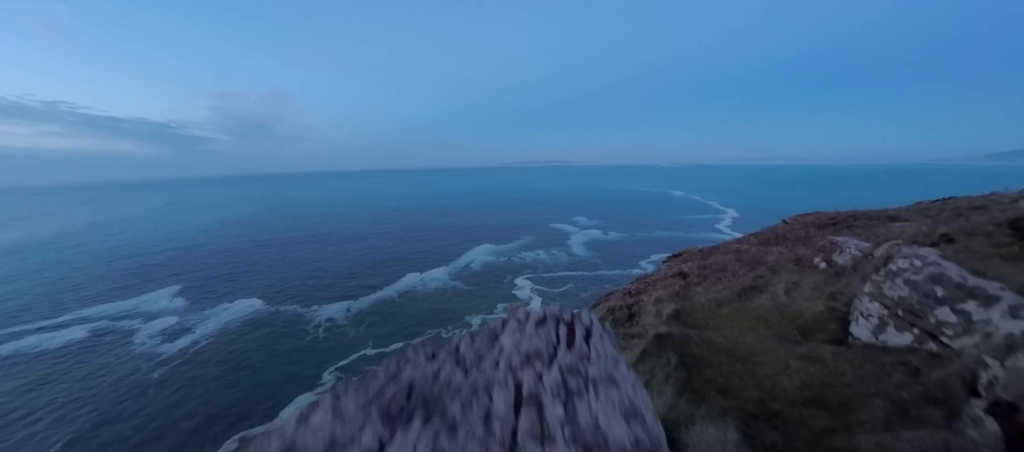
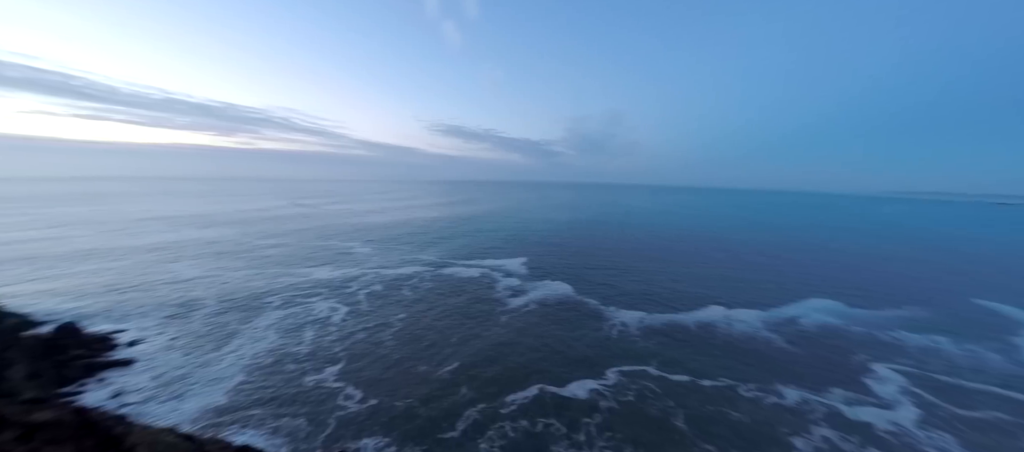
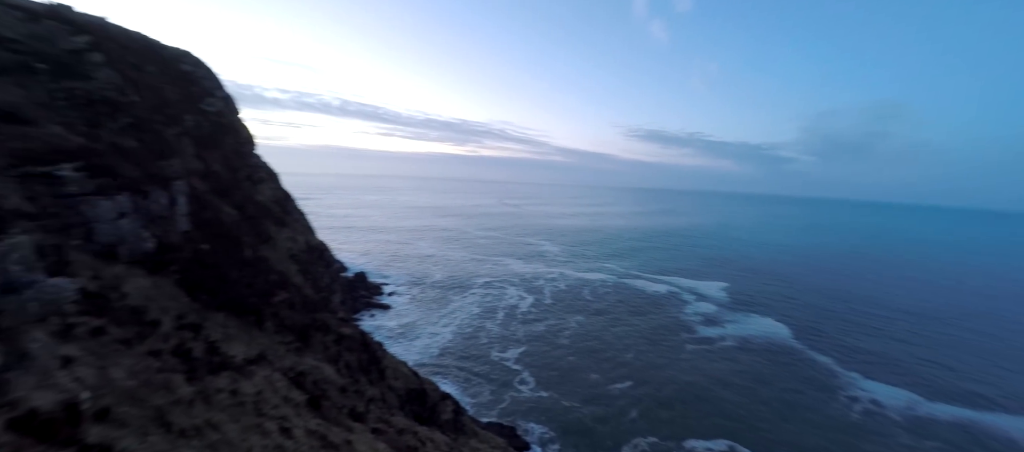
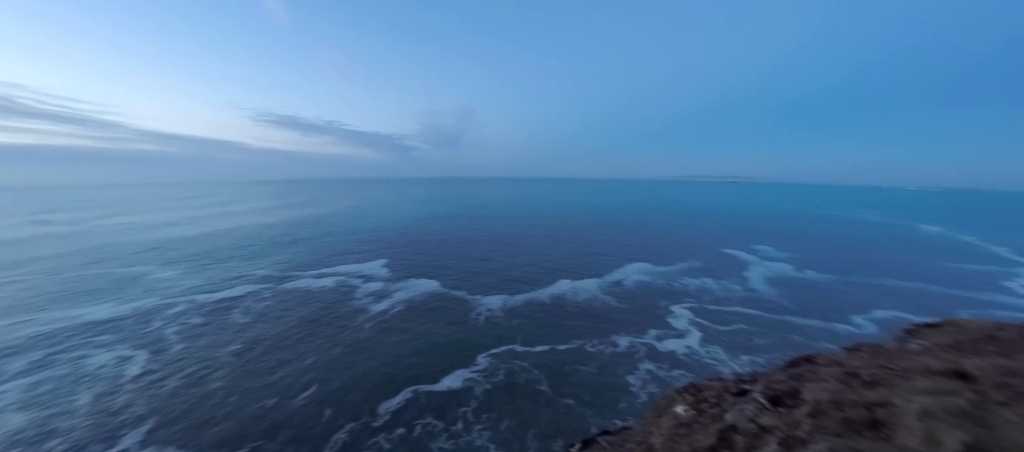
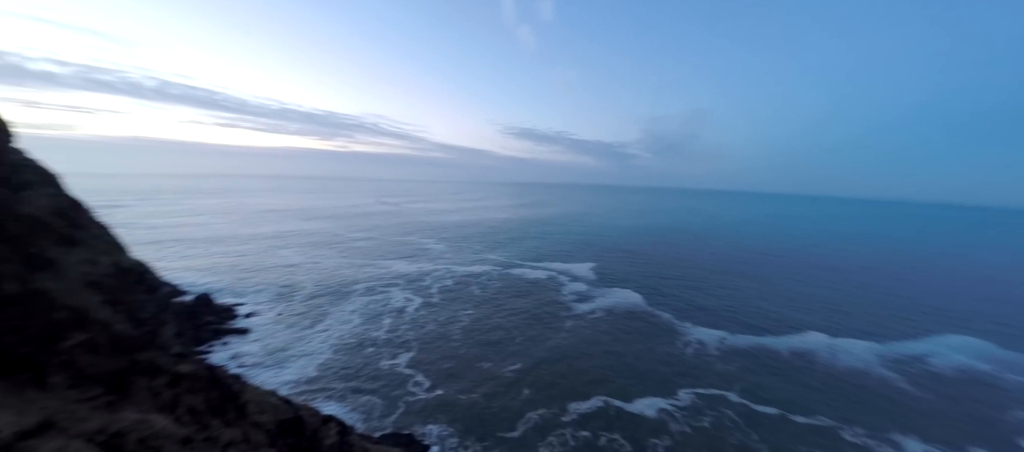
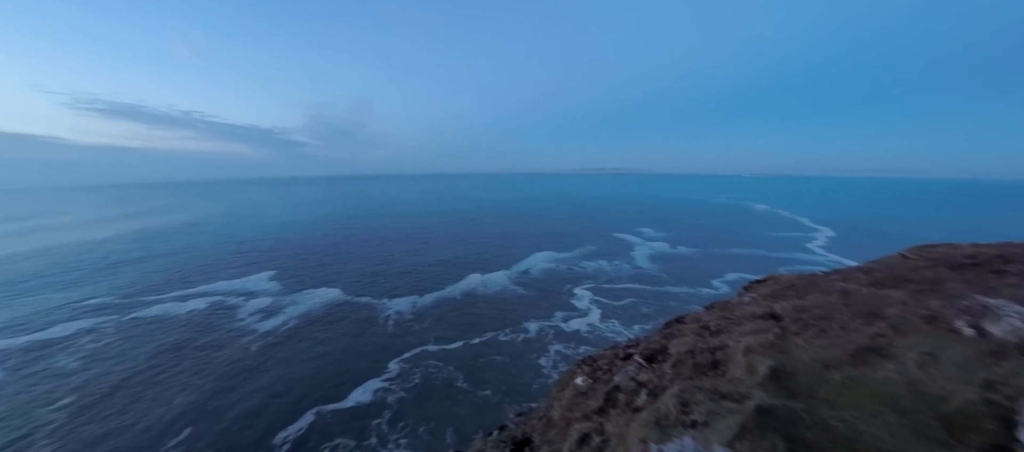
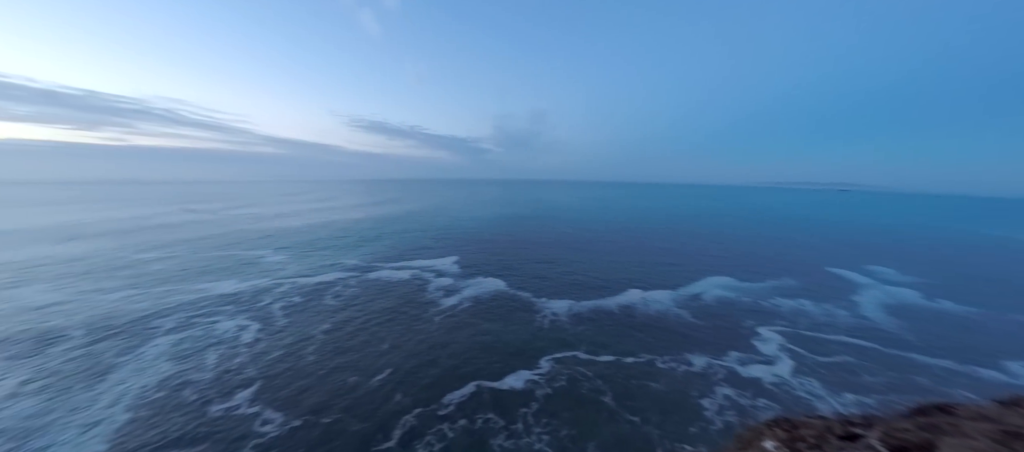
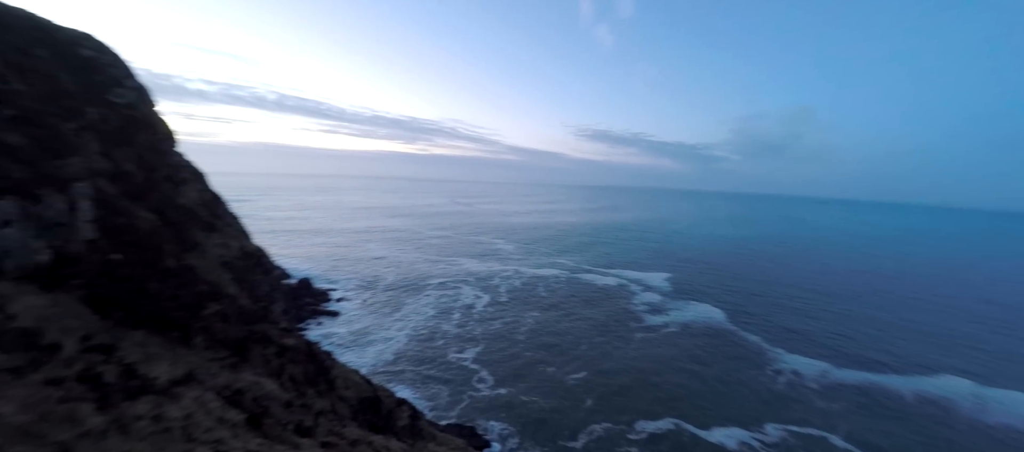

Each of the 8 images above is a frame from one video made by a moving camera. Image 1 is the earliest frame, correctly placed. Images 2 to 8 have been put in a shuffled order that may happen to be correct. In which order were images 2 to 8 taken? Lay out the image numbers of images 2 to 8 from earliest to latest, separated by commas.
6, 4, 7, 2, 5, 8, 3
